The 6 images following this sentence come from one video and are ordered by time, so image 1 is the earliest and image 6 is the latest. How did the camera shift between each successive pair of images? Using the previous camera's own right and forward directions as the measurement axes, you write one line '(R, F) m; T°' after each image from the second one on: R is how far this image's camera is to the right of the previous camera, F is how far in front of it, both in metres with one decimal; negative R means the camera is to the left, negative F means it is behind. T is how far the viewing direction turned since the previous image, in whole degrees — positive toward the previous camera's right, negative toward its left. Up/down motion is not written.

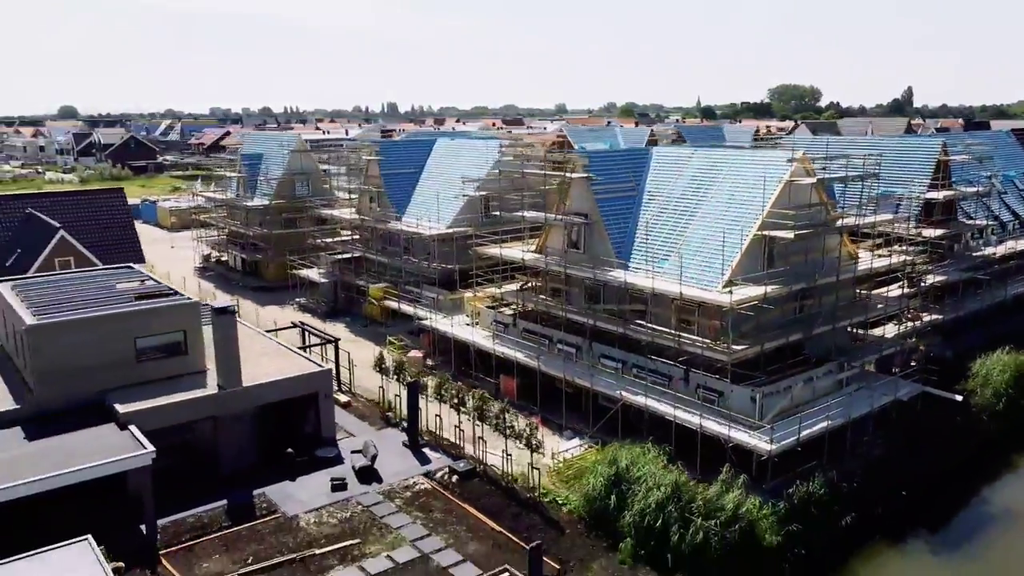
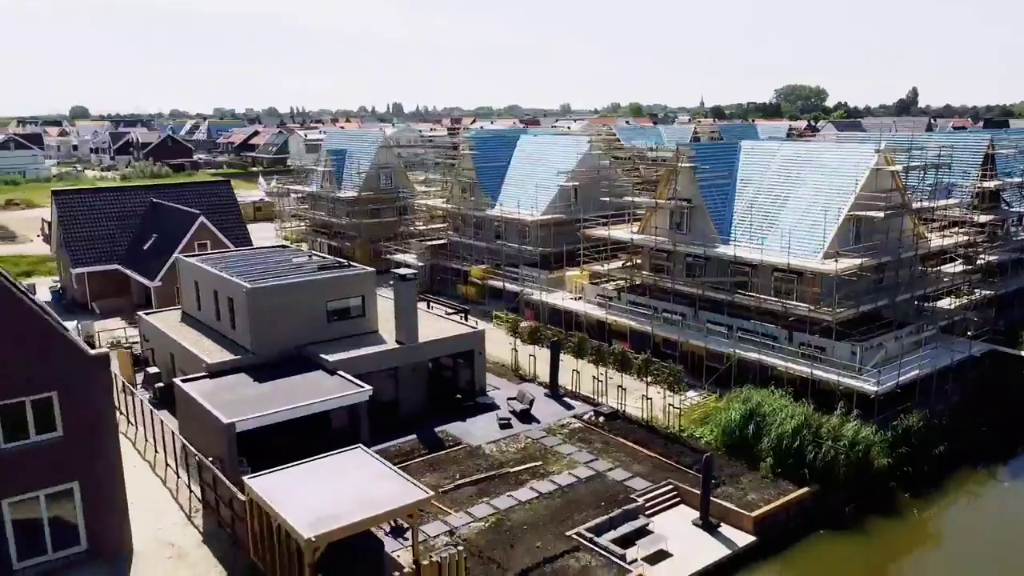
(-3.4, -3.0) m; 0°
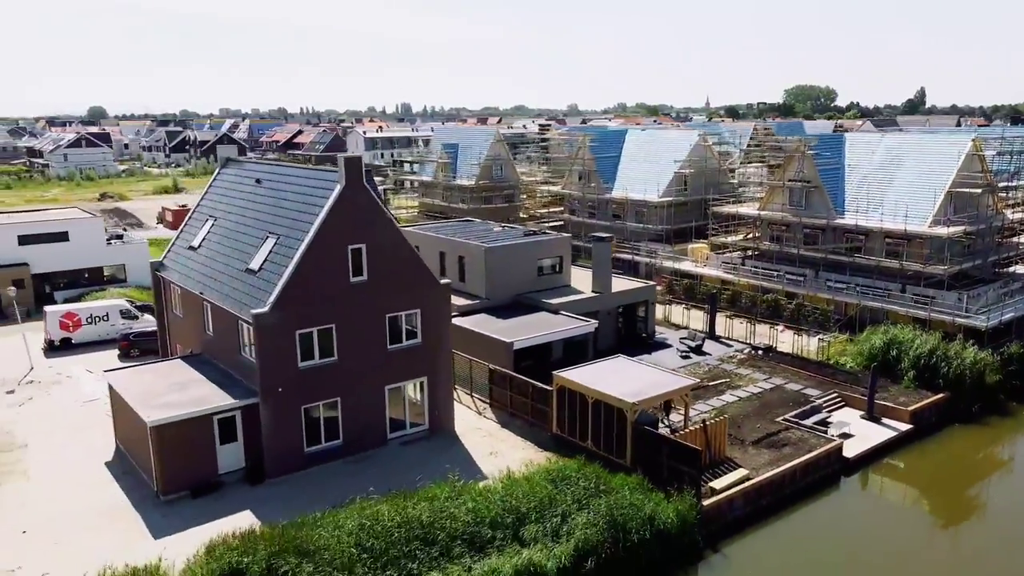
(-5.5, -4.9) m; 0°
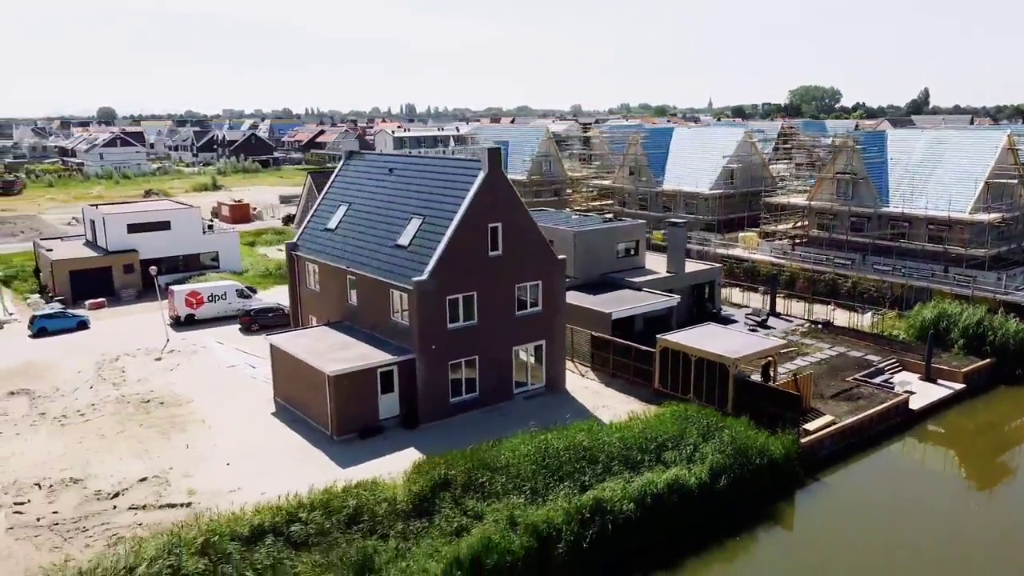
(-2.9, -2.7) m; 0°
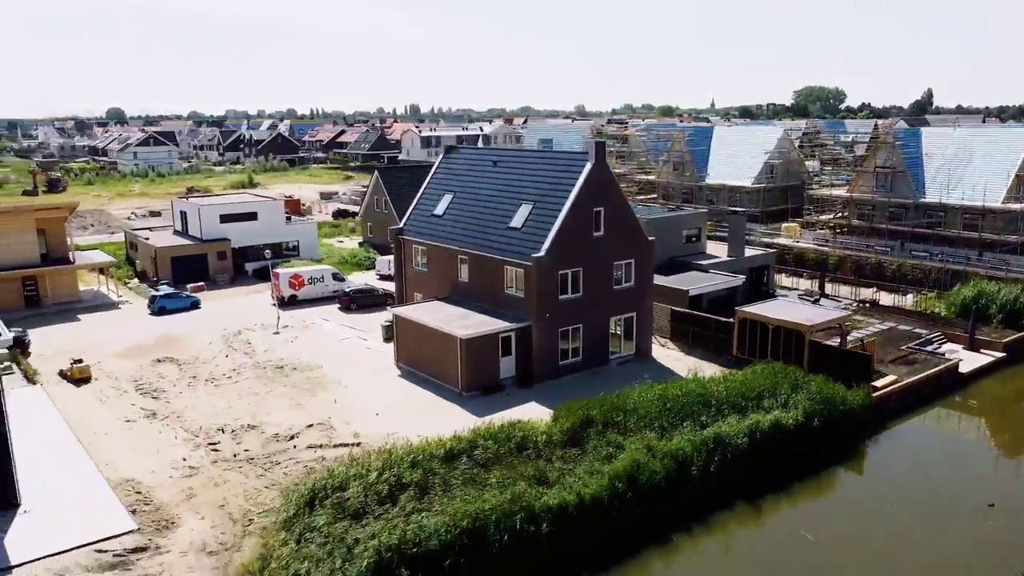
(-2.9, -2.7) m; 0°
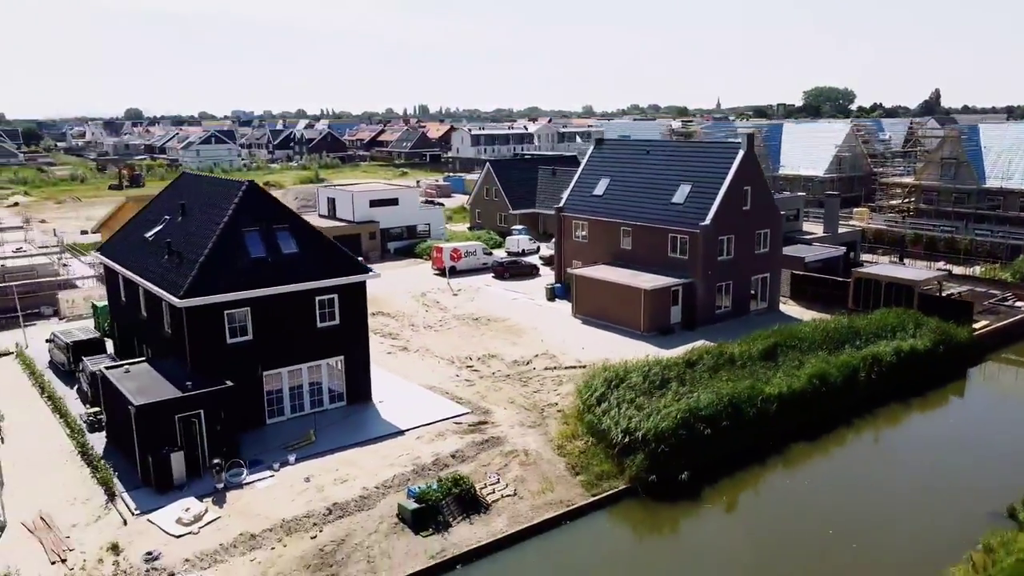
(-5.9, -5.4) m; 0°
